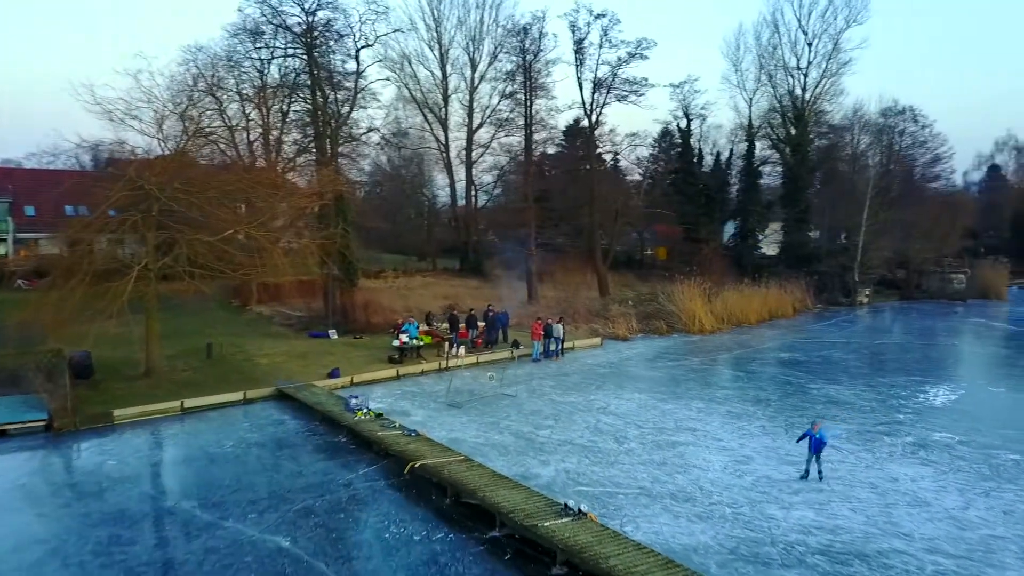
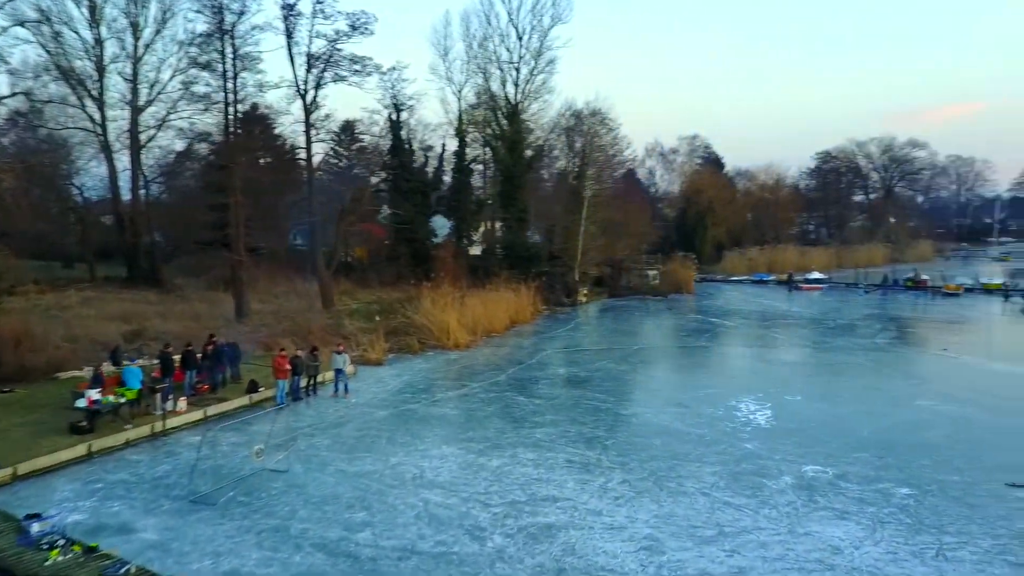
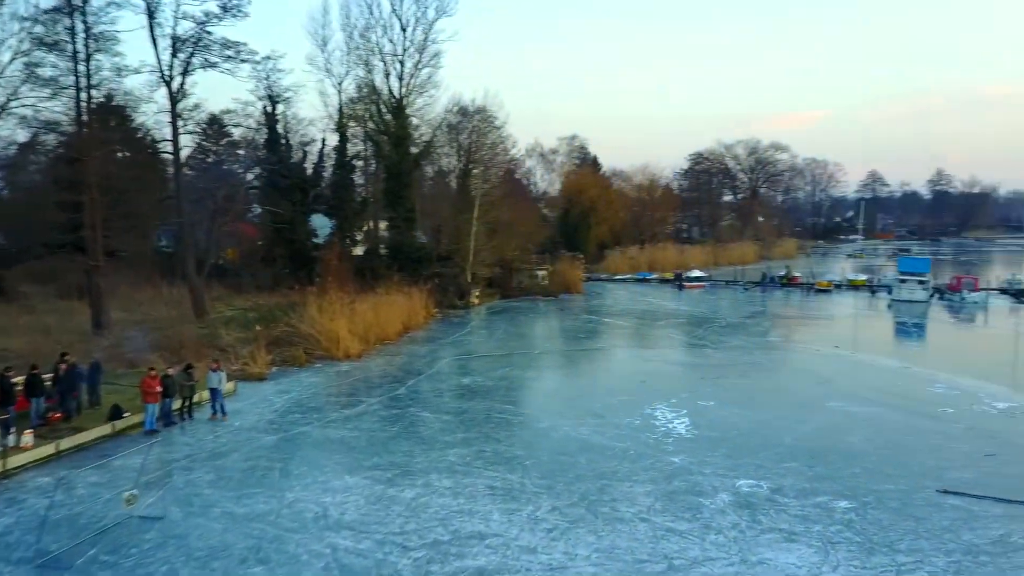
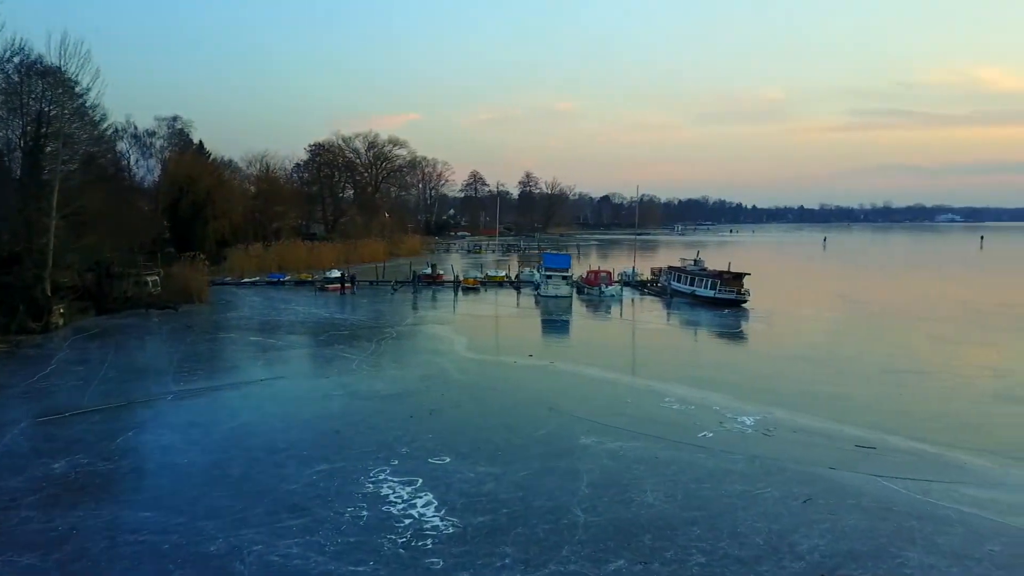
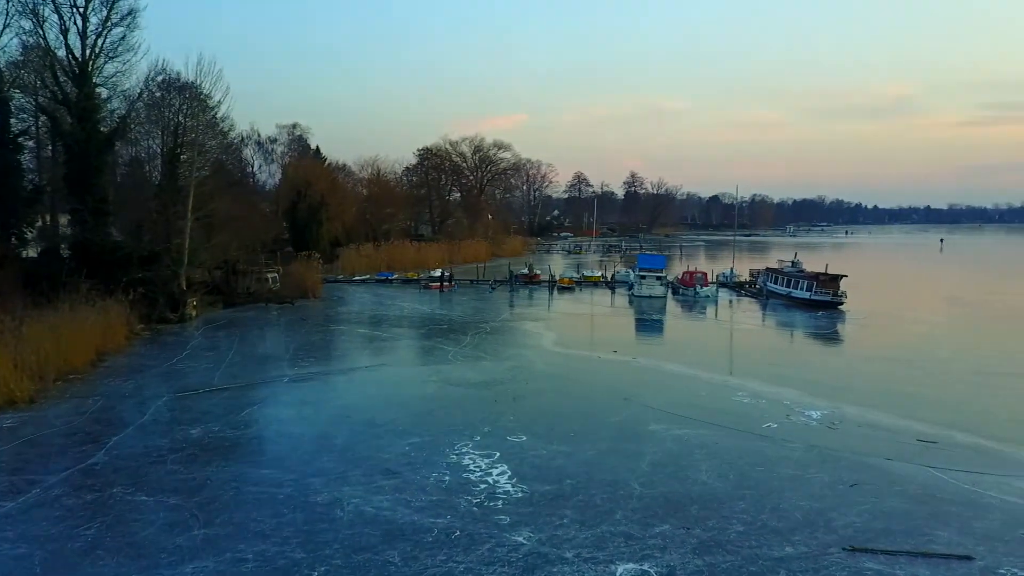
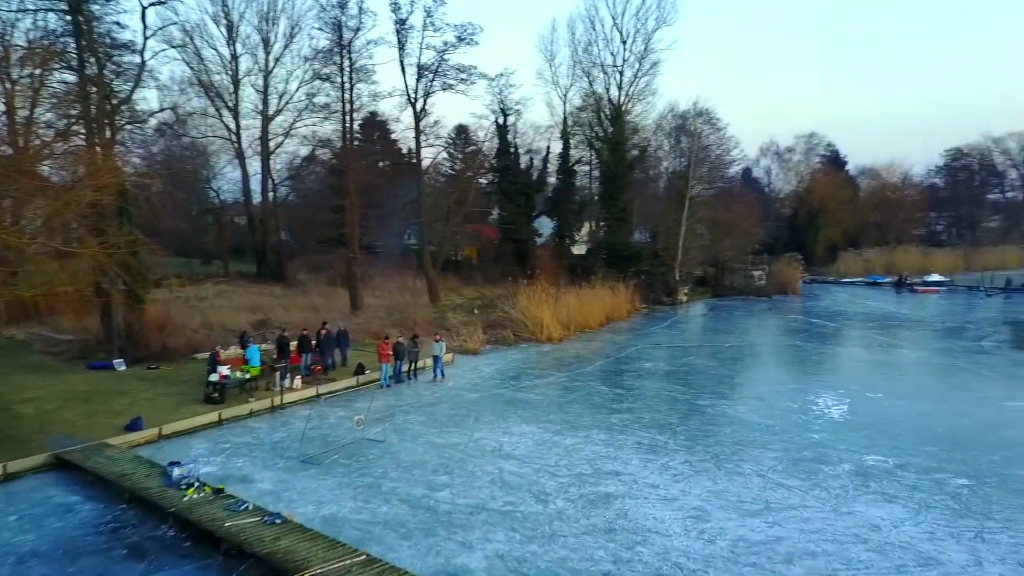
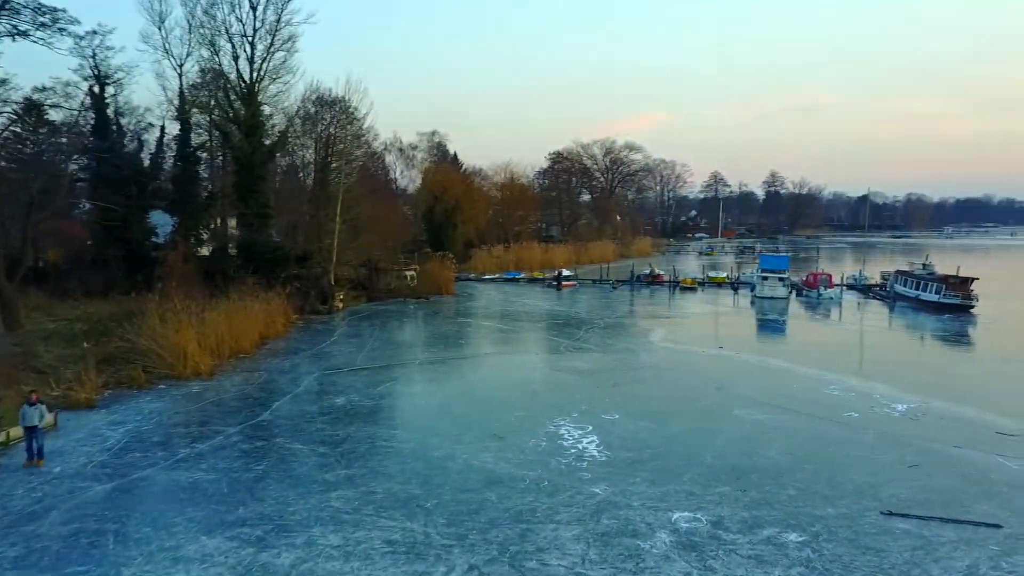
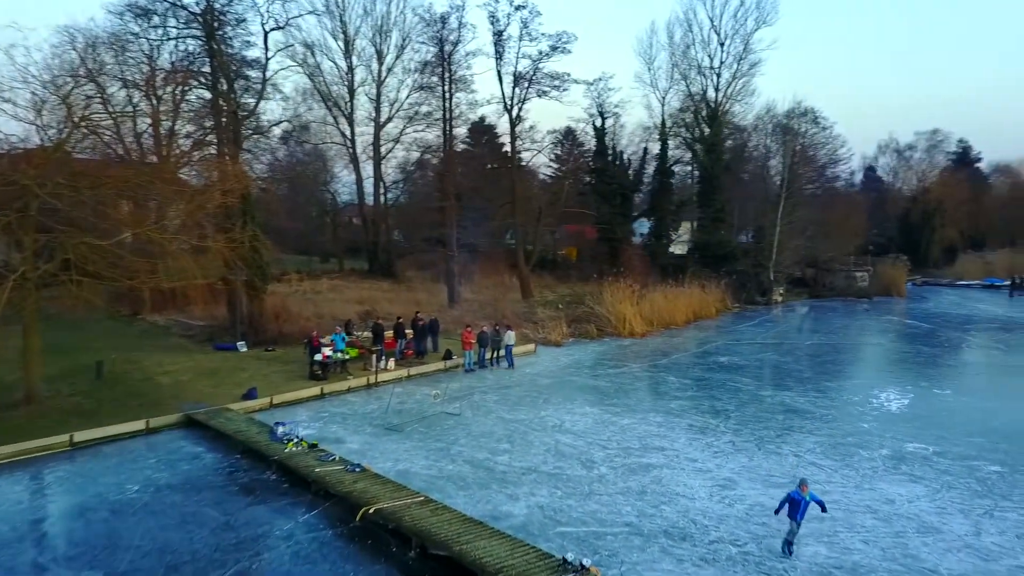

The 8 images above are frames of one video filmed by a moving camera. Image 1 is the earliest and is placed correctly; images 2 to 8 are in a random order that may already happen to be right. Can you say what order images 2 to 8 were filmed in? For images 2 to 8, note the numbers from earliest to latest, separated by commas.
8, 6, 2, 3, 7, 5, 4
